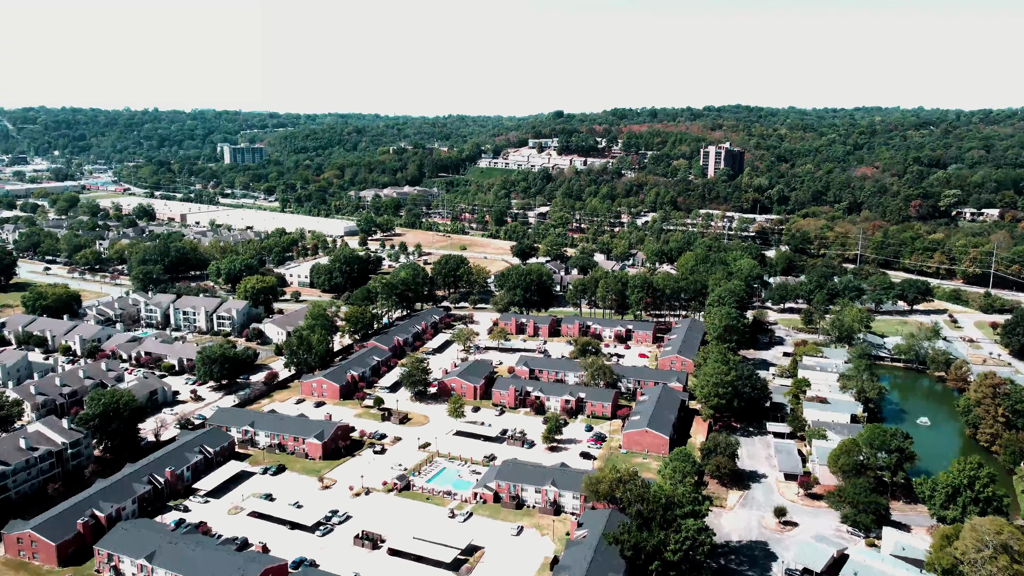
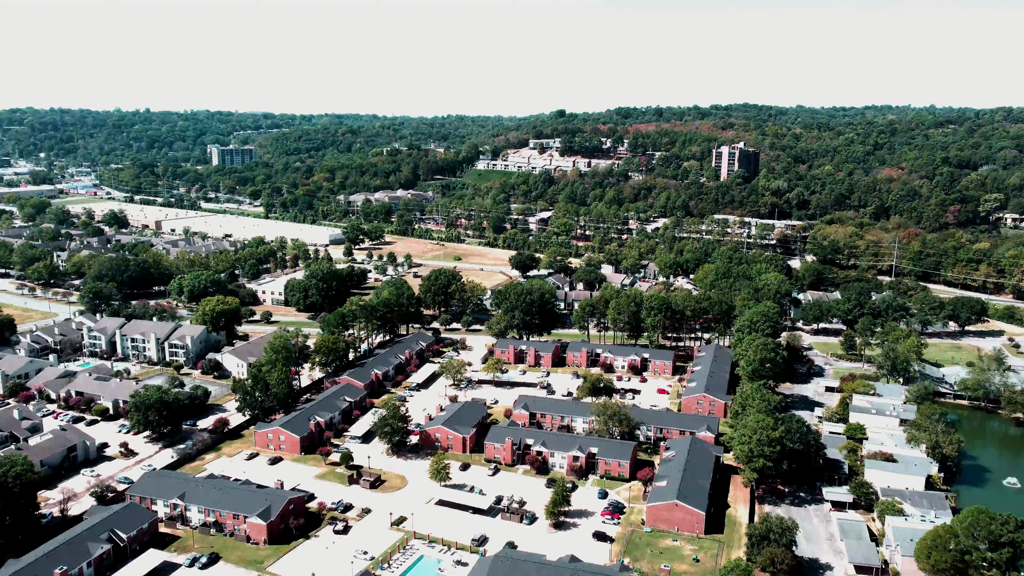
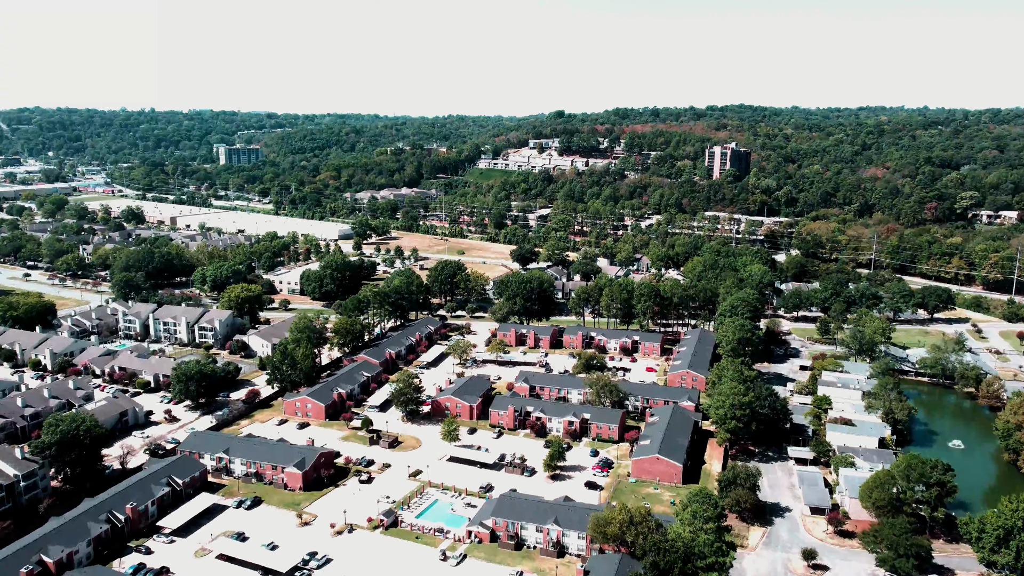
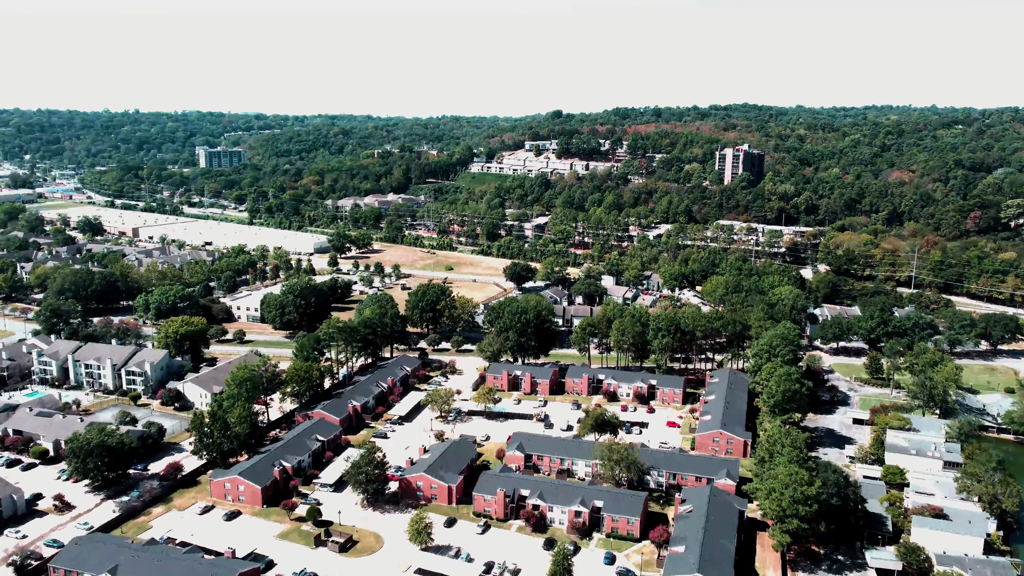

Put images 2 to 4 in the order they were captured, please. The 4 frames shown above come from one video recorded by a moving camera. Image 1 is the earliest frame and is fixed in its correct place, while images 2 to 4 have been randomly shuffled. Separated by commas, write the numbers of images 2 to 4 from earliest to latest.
3, 2, 4
